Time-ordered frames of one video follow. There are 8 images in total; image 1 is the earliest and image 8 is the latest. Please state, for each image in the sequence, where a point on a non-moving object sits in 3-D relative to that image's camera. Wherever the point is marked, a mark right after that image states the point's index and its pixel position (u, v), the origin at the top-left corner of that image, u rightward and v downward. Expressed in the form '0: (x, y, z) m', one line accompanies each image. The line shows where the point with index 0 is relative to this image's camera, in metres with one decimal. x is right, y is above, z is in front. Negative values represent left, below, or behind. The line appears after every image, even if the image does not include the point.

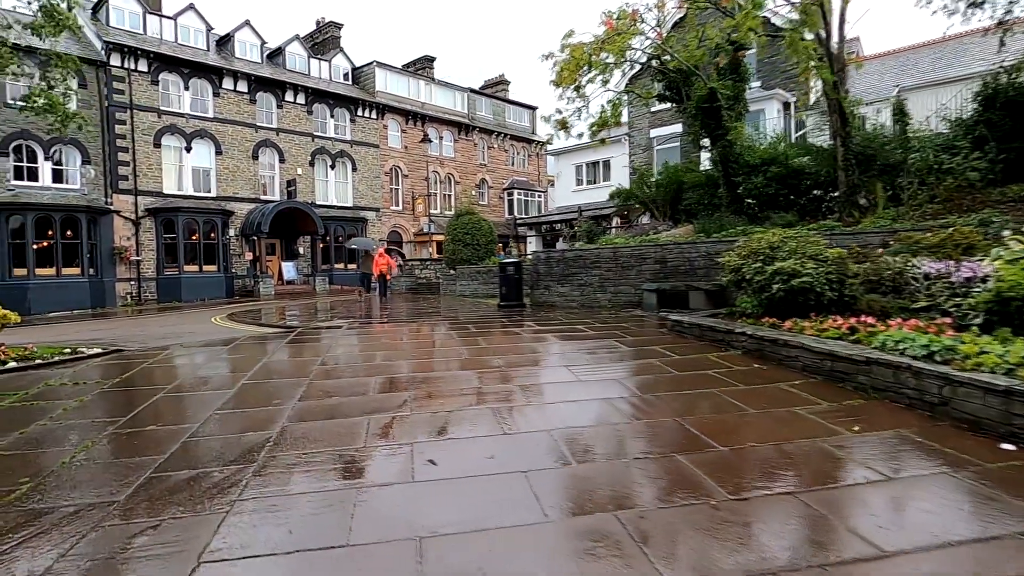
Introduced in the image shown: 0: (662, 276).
0: (+3.0, +0.2, +12.0) m
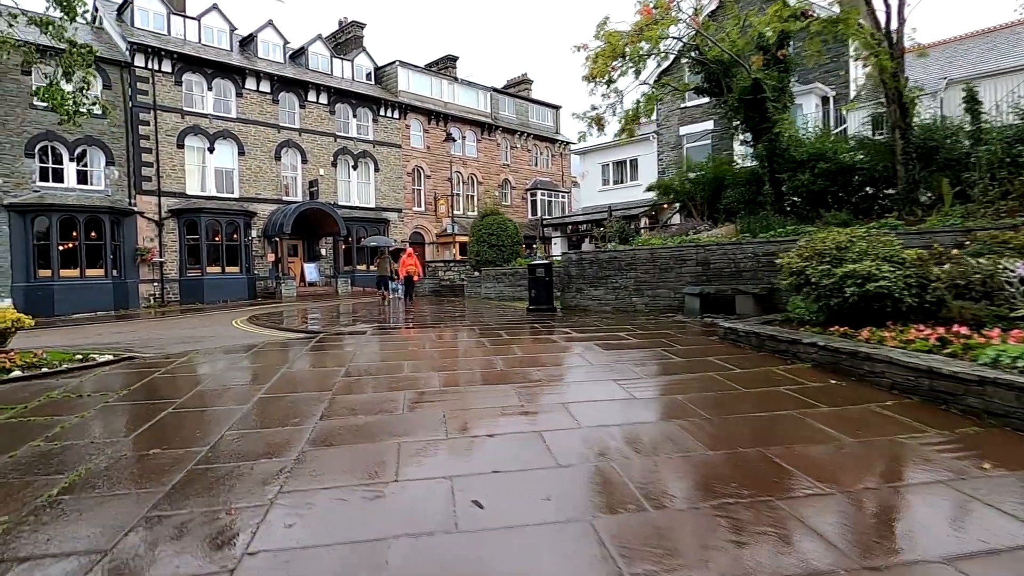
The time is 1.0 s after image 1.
0: (+3.6, +0.2, +11.2) m
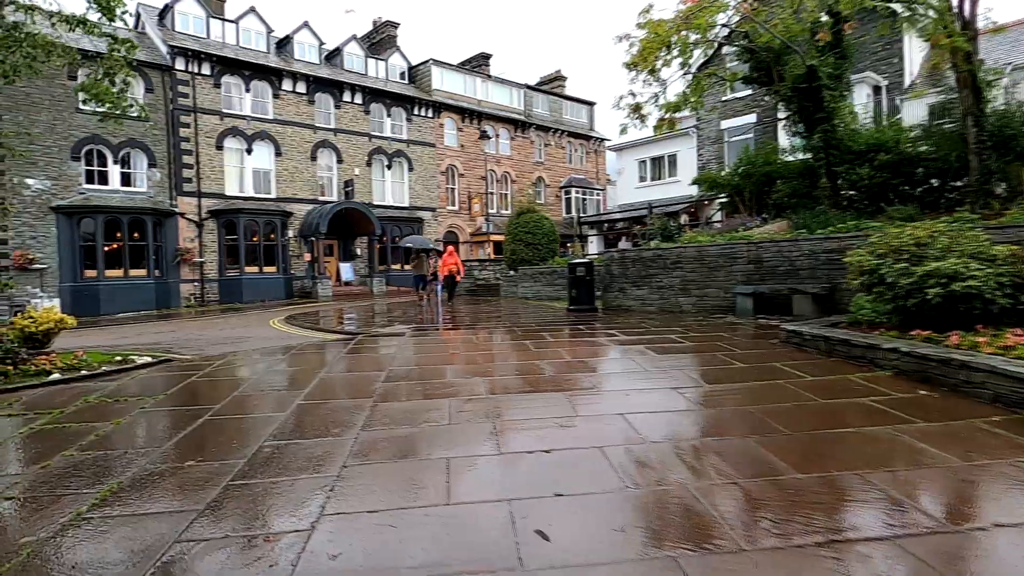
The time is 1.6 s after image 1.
0: (+4.4, +0.2, +10.6) m
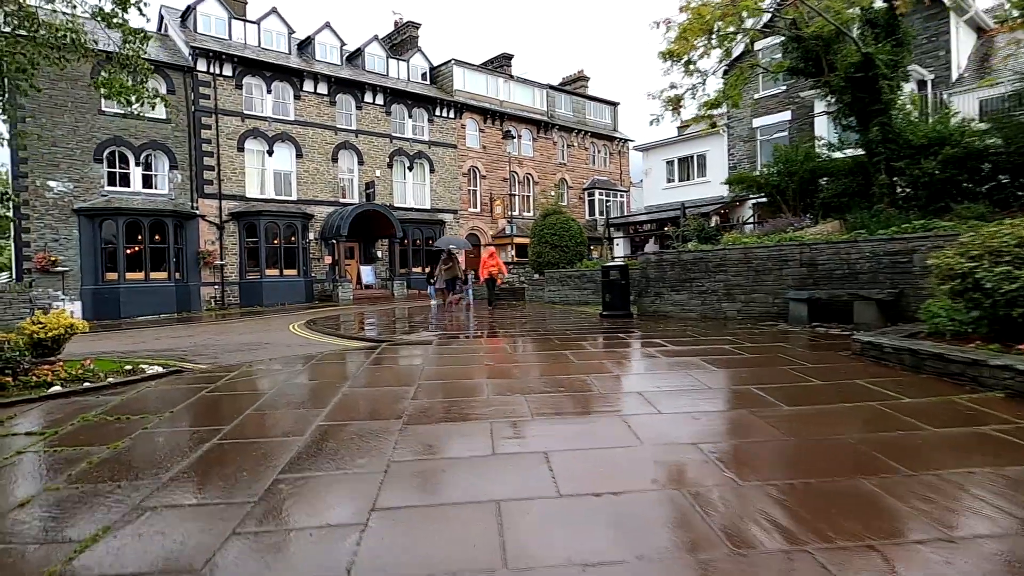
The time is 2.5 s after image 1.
0: (+4.9, +0.1, +9.8) m
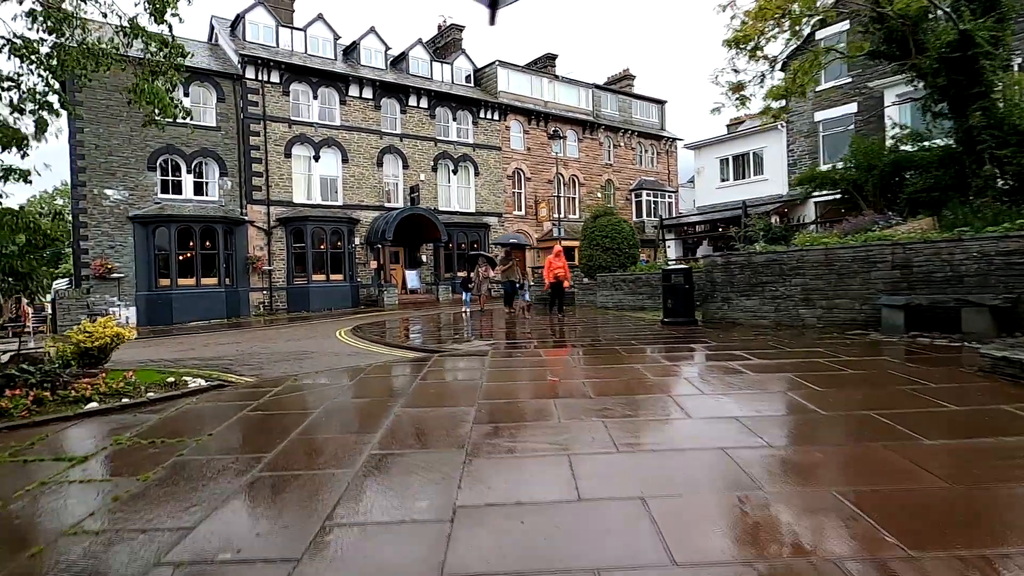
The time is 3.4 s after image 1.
0: (+5.8, 0.0, +8.8) m
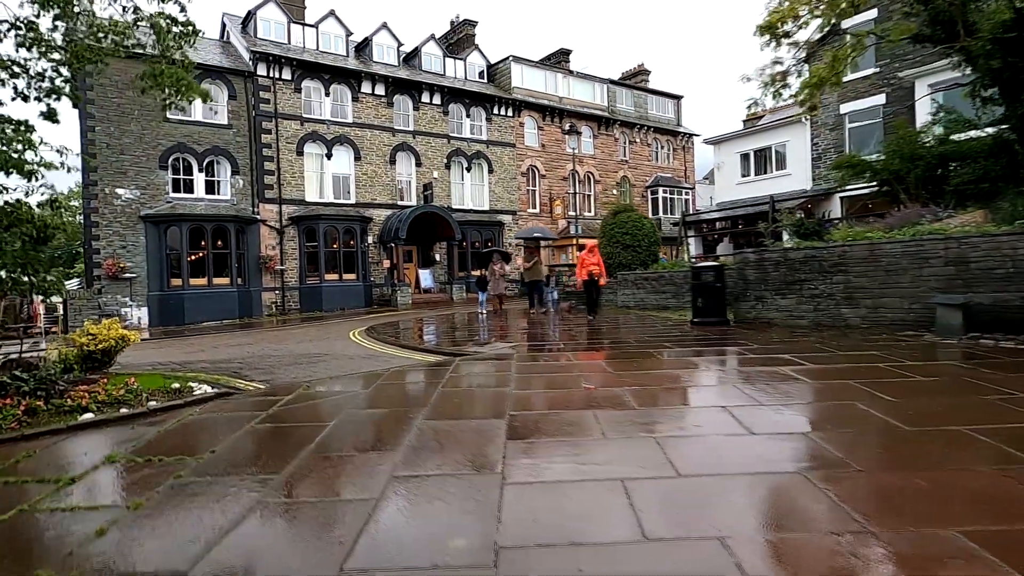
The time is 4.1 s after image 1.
0: (+6.1, +0.1, +8.1) m
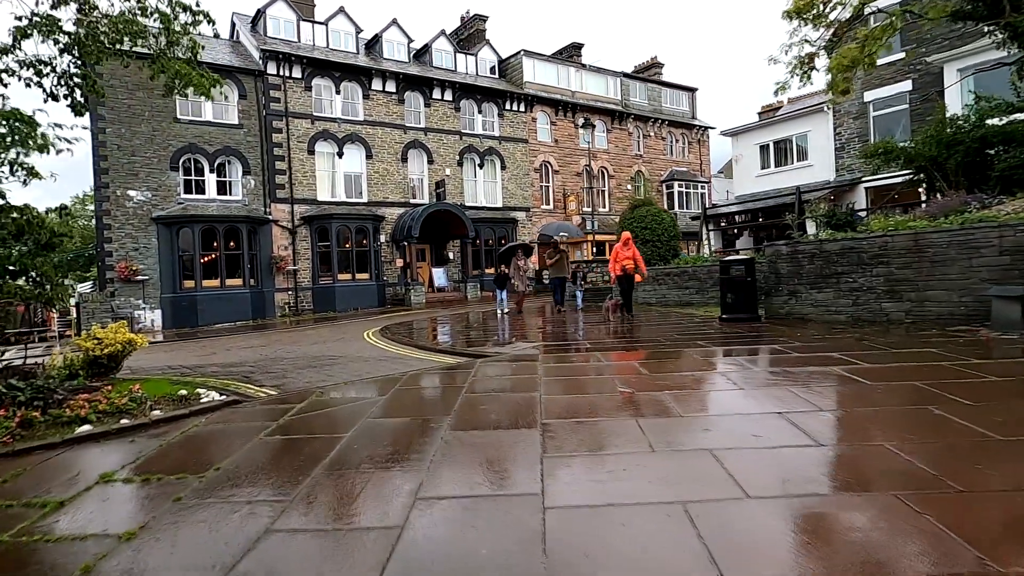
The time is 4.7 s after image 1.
0: (+6.4, +0.2, +7.6) m
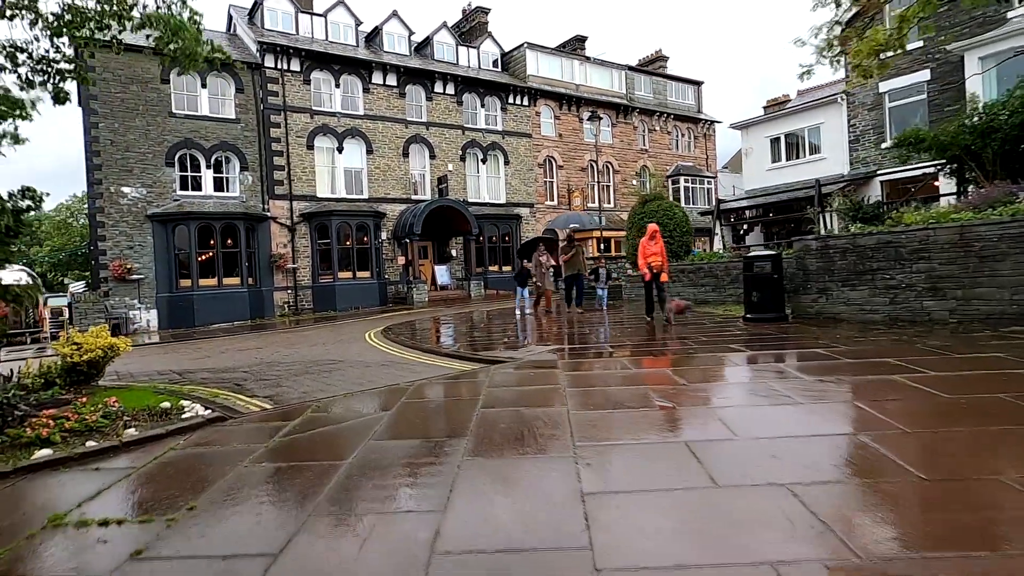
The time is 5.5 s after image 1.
0: (+6.6, +0.2, +7.0) m
